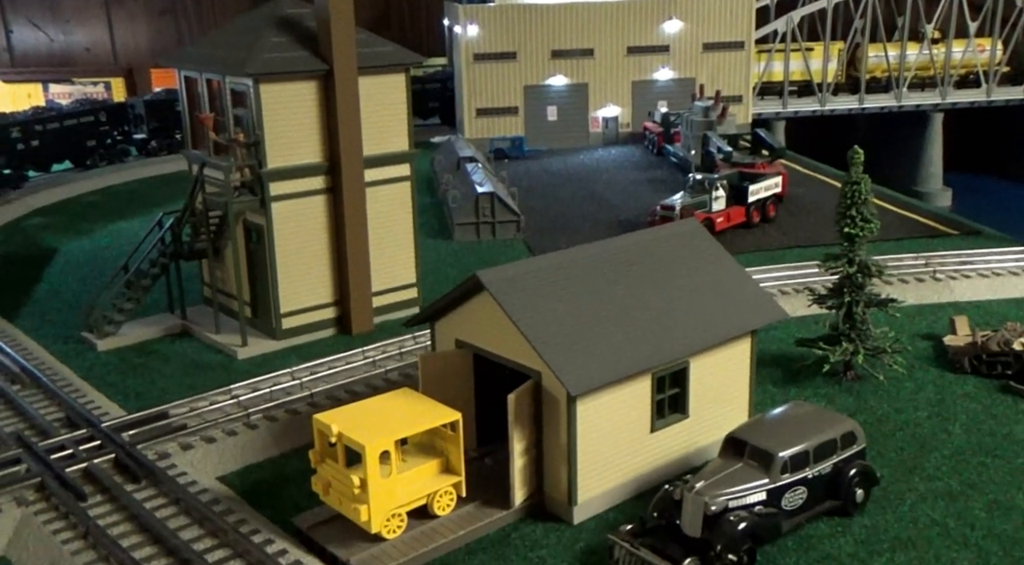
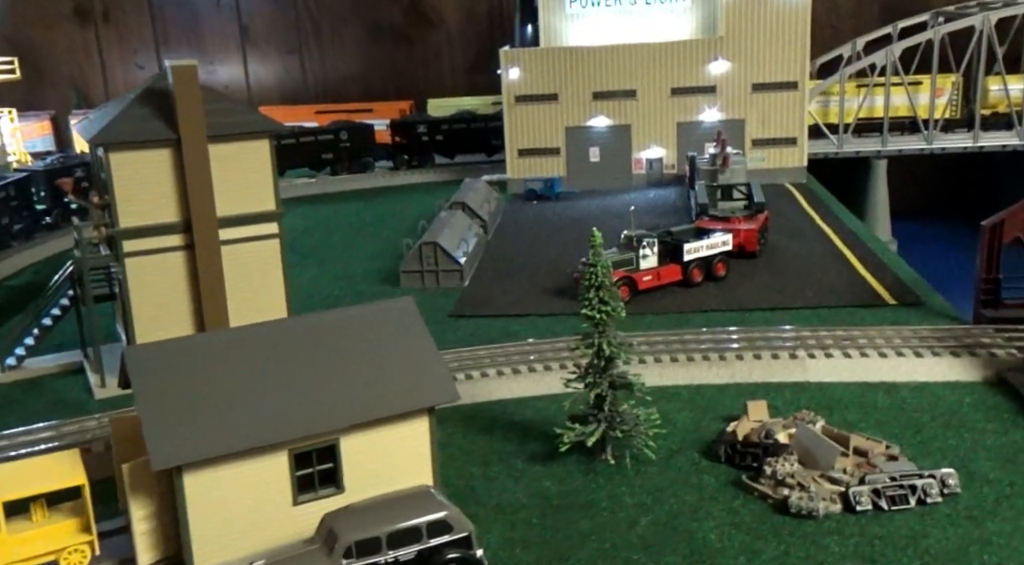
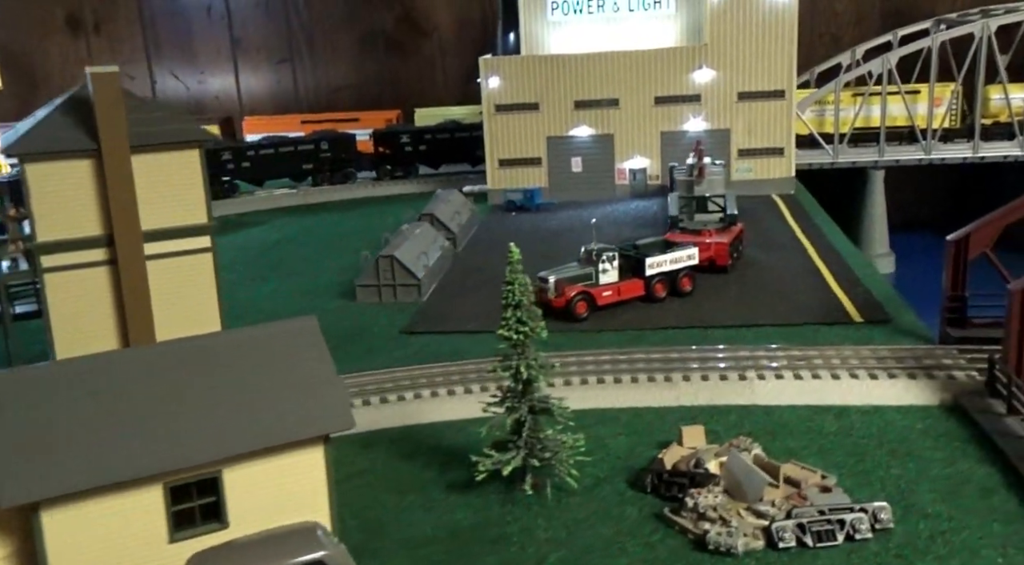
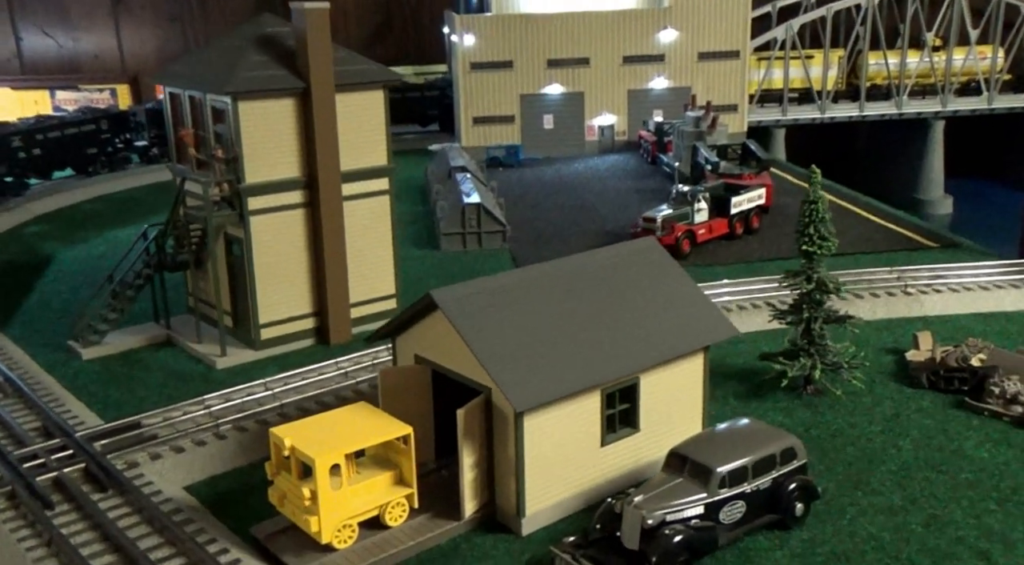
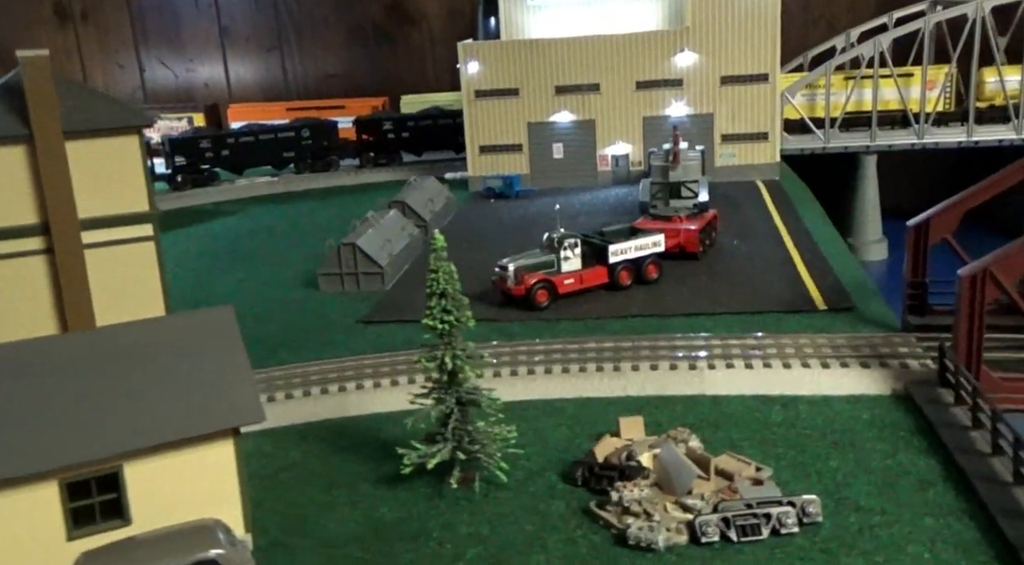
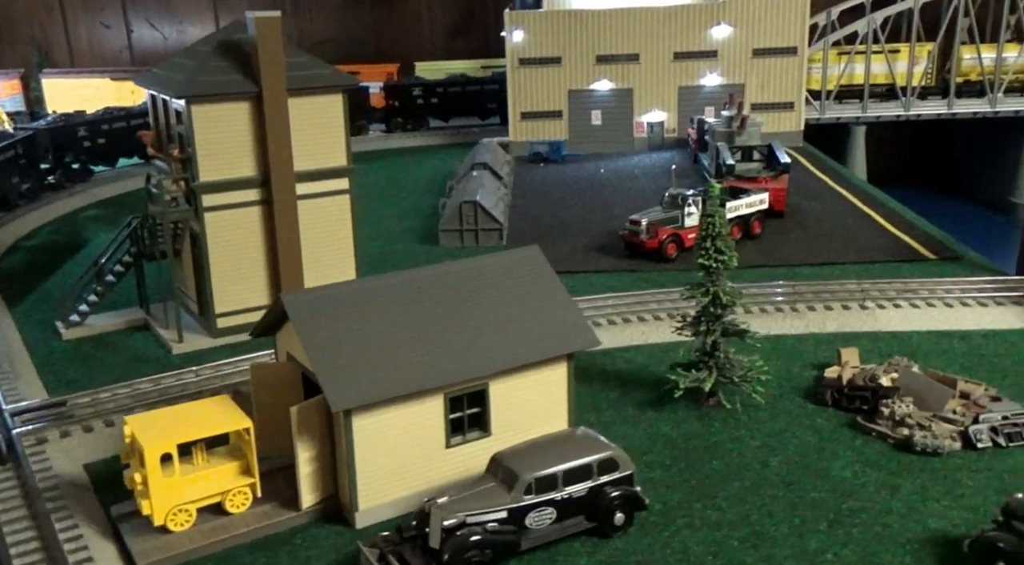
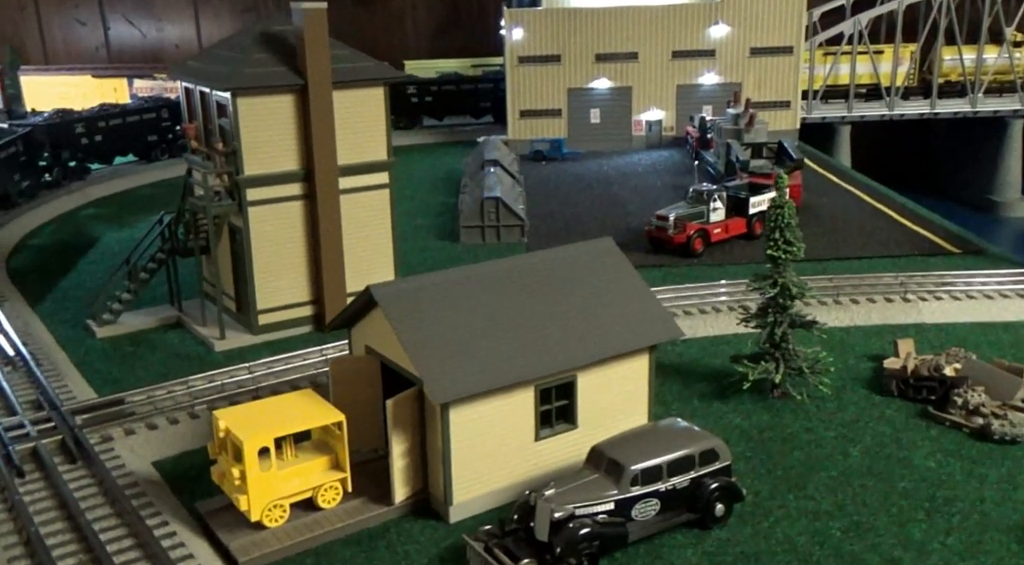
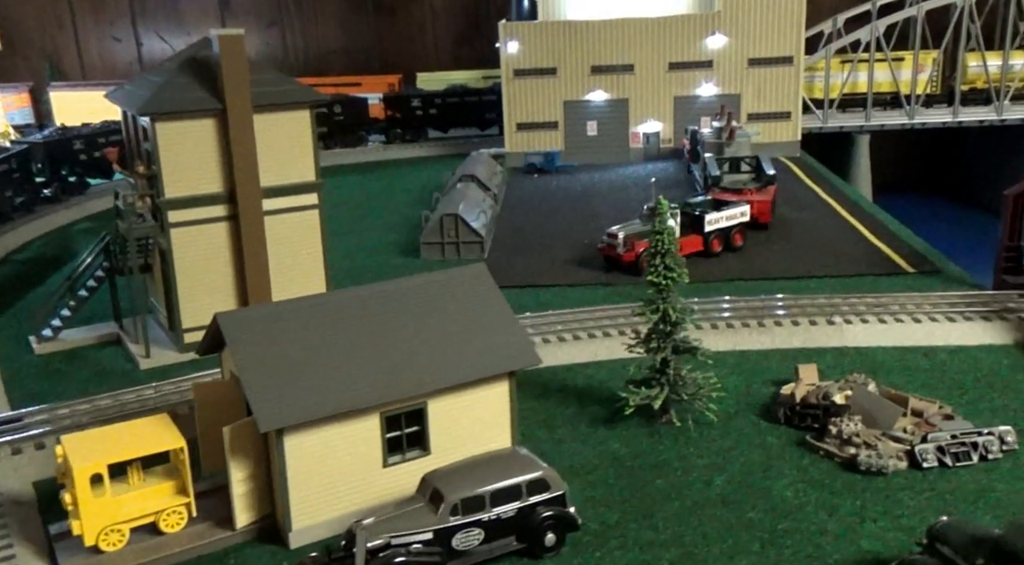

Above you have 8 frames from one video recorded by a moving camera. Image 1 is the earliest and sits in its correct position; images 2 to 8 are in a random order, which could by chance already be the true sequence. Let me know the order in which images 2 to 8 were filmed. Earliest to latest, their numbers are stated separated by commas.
4, 7, 6, 8, 2, 3, 5
